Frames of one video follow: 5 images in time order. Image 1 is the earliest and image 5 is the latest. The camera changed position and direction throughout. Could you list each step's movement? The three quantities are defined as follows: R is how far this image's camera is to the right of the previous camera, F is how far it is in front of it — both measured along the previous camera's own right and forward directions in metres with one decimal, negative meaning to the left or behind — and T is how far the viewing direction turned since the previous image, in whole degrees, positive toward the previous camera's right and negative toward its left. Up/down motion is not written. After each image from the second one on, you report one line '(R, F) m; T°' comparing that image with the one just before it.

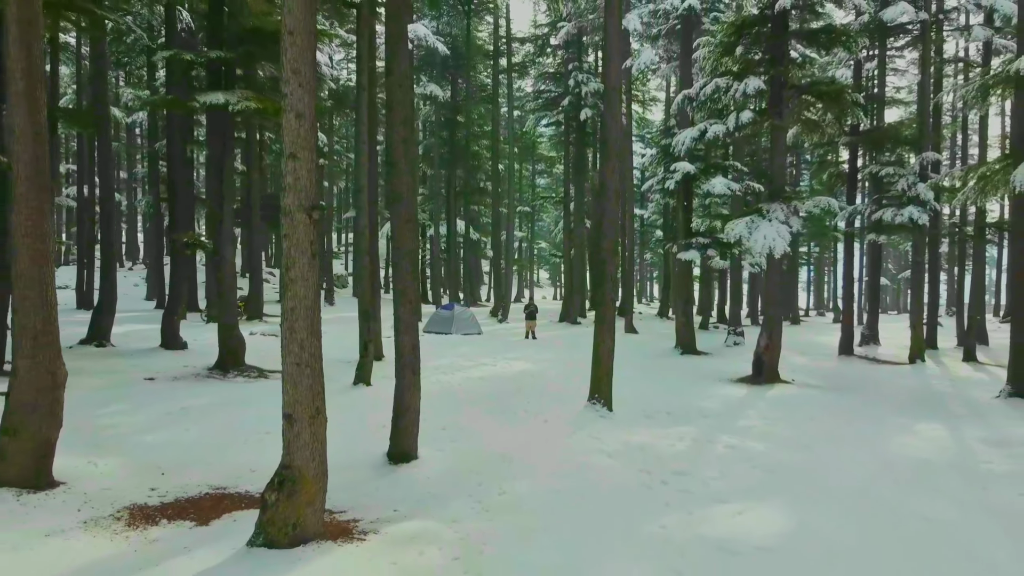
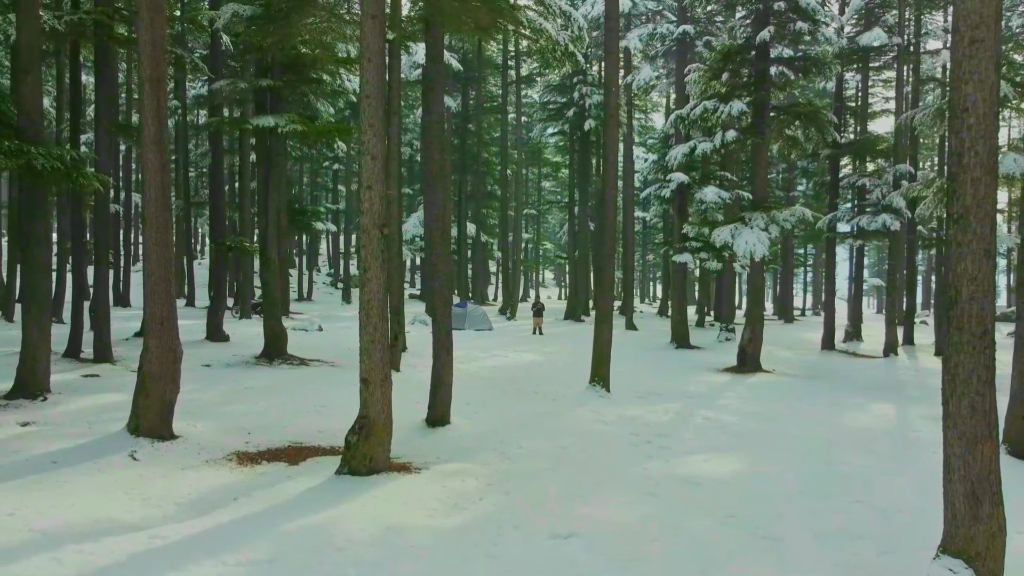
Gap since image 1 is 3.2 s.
(-0.1, -1.6) m; 0°
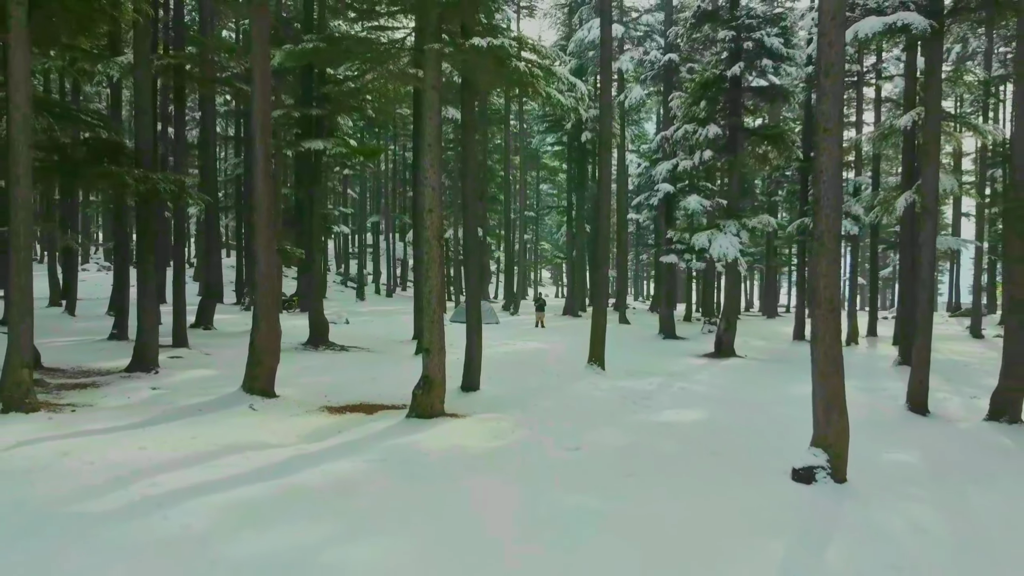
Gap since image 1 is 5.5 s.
(-0.3, -2.4) m; 0°
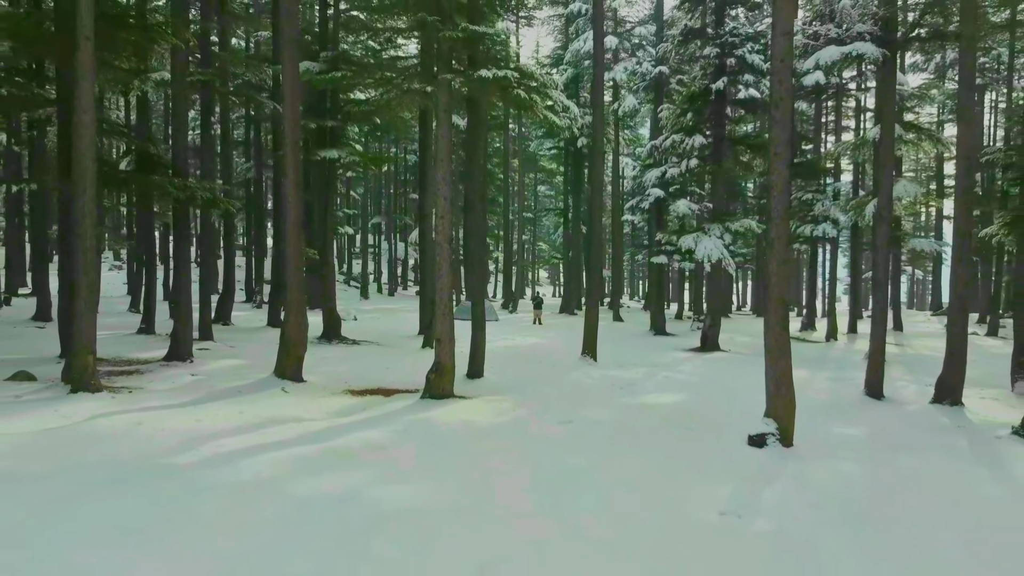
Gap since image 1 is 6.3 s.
(0.0, -1.2) m; 0°
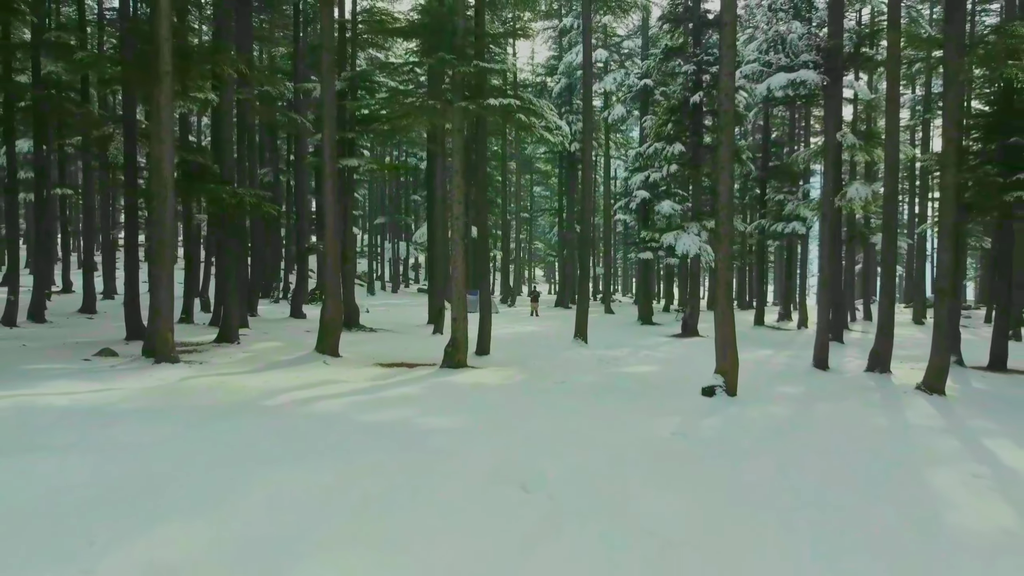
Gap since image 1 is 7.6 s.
(-0.1, -2.1) m; 0°
